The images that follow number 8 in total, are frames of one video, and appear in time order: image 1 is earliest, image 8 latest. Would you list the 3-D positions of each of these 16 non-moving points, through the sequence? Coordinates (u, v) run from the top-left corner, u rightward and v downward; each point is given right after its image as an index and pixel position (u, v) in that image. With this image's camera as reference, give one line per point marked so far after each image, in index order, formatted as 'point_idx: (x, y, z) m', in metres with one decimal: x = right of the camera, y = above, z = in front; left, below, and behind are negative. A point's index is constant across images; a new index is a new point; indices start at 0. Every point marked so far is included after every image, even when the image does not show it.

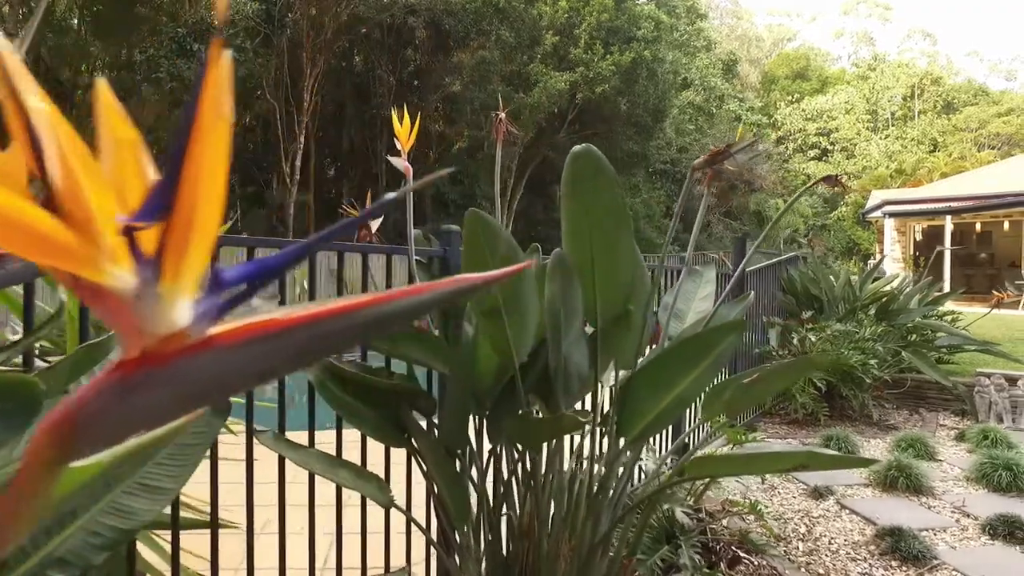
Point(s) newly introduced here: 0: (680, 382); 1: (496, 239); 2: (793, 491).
0: (+0.4, -0.3, +1.8) m
1: (0.0, +0.1, +1.5) m
2: (+1.6, -1.2, +3.9) m
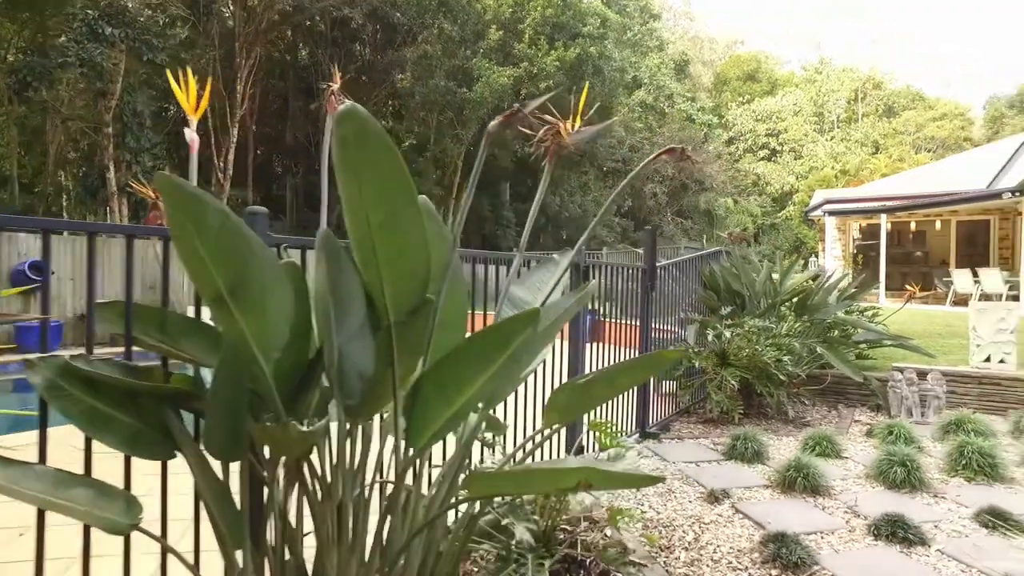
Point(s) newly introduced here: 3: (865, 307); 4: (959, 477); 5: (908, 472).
0: (-0.1, -0.2, +1.6) m
1: (-0.6, +0.1, +1.2) m
2: (+1.0, -1.1, +3.7) m
3: (+3.5, -0.2, +6.8) m
4: (+2.7, -1.1, +4.0) m
5: (+2.3, -1.0, +3.8) m
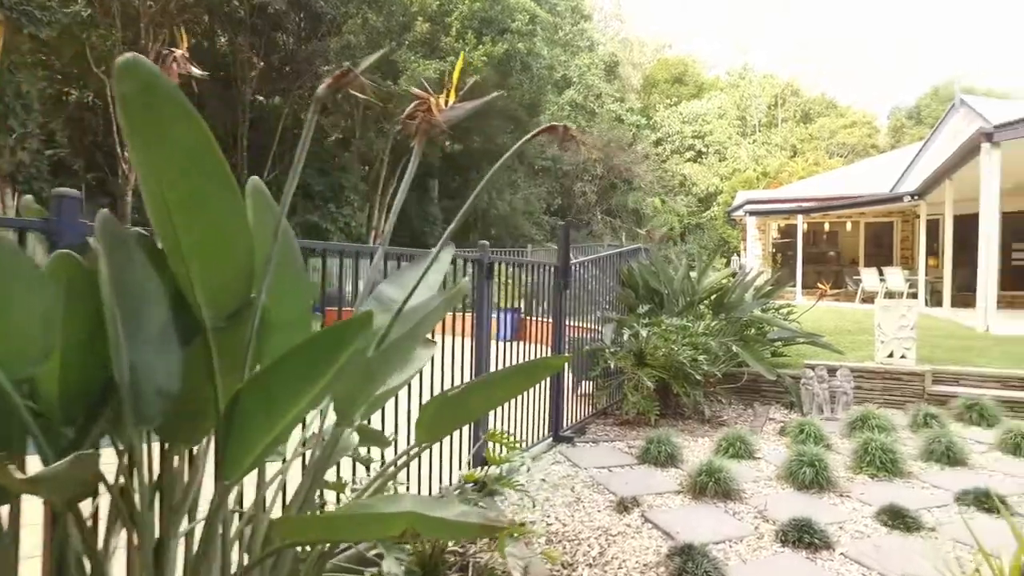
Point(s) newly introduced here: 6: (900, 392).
0: (-0.4, -0.2, +1.3) m
1: (-0.8, +0.1, +0.9) m
2: (+0.5, -1.1, +3.5) m
3: (+2.7, -0.2, +6.8) m
4: (+2.1, -1.1, +4.0) m
5: (+1.7, -1.0, +3.8) m
6: (+3.4, -0.9, +5.9) m
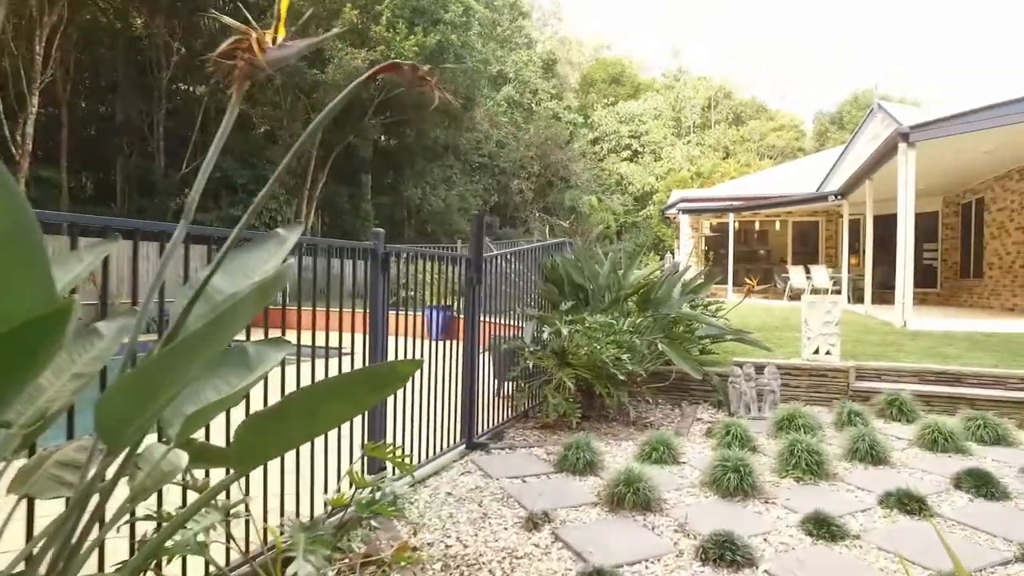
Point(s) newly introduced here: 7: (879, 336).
0: (-0.7, -0.2, +0.9) m
1: (-1.1, +0.2, +0.5) m
2: (0.0, -1.1, +3.2) m
3: (+1.9, -0.1, +6.6) m
4: (+1.6, -1.1, +3.8) m
5: (+1.2, -1.0, +3.5) m
6: (+2.7, -0.9, +5.8) m
7: (+4.2, -0.6, +7.8) m
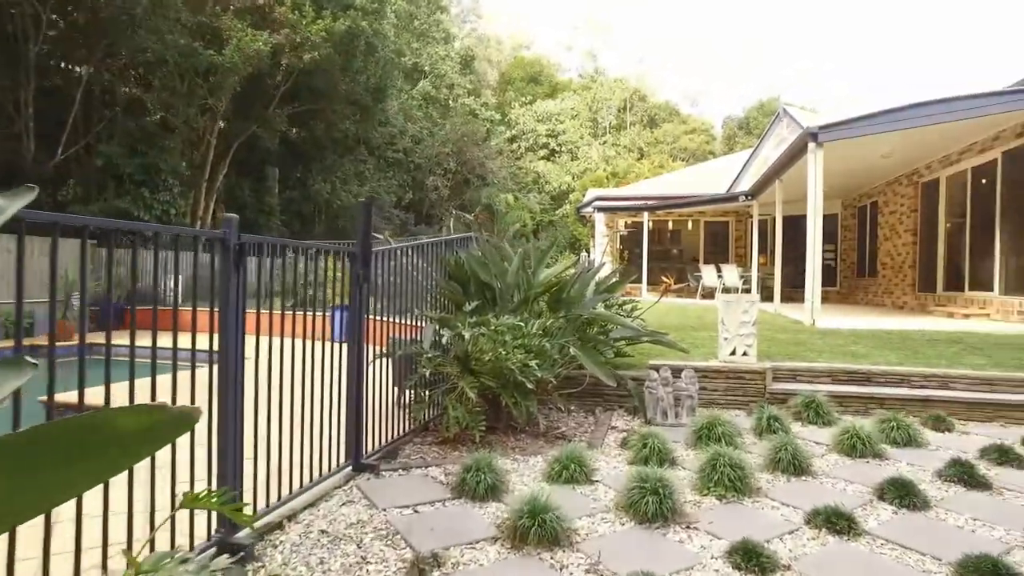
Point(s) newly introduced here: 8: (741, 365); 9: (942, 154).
0: (-0.9, -0.2, +0.3) m
1: (-1.2, +0.2, -0.2) m
2: (-0.5, -1.1, +2.7) m
3: (+1.0, -0.1, +6.3) m
4: (+1.0, -1.1, +3.4) m
5: (+0.7, -1.0, +3.1) m
6: (+1.9, -0.9, +5.6) m
7: (+3.2, -0.5, +7.7) m
8: (+1.9, -0.6, +5.6) m
9: (+7.2, +2.3, +11.4) m
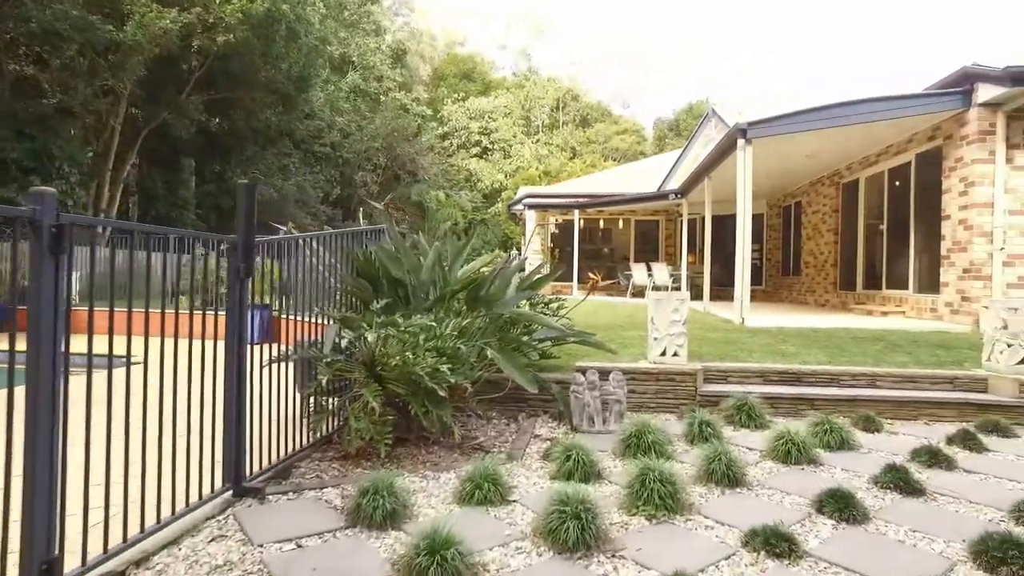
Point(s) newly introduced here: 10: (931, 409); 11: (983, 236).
0: (-1.0, -0.2, -0.3) m
1: (-1.3, +0.2, -0.7) m
2: (-0.8, -1.1, +2.2) m
3: (+0.3, -0.1, +5.9) m
4: (+0.6, -1.0, +3.1) m
5: (+0.3, -1.0, +2.8) m
6: (+1.3, -0.8, +5.3) m
7: (+2.3, -0.5, +7.5) m
8: (+1.3, -0.6, +5.3) m
9: (+6.0, +2.3, +11.6) m
10: (+3.2, -0.9, +5.2) m
11: (+5.7, +0.6, +8.2) m
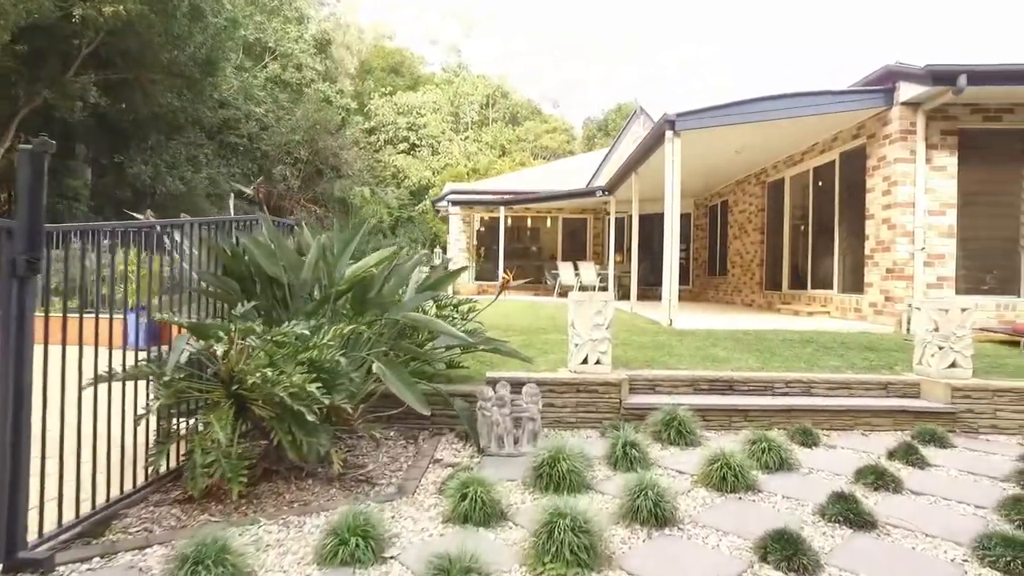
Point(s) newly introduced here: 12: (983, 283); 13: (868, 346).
0: (-1.1, -0.2, -1.0) m
1: (-1.3, +0.2, -1.5) m
2: (-1.2, -1.1, +1.4) m
3: (-0.4, -0.1, +5.3) m
4: (+0.1, -1.0, +2.5) m
5: (-0.1, -1.0, +2.1) m
6: (+0.6, -0.8, +4.7) m
7: (+1.4, -0.5, +7.1) m
8: (+0.6, -0.6, +4.7) m
9: (+4.7, +2.3, +11.4) m
10: (+2.5, -0.9, +4.8) m
11: (+4.7, +0.6, +8.0) m
12: (+5.7, +0.1, +8.2) m
13: (+3.5, -0.6, +6.7) m
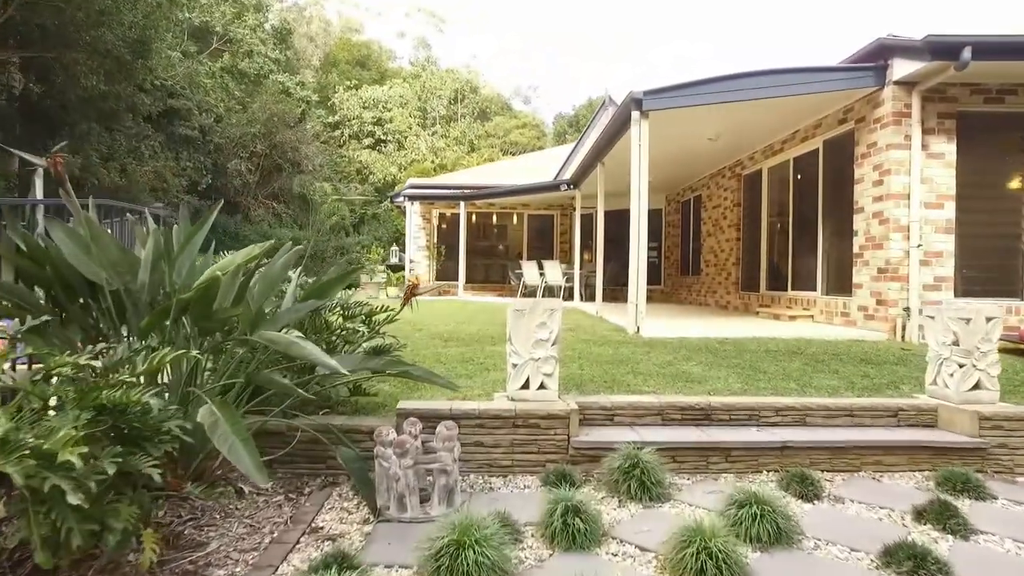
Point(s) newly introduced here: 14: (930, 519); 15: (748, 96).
0: (-1.3, -0.2, -2.1) m
1: (-1.5, +0.1, -2.7) m
2: (-1.5, -1.1, +0.3) m
3: (-0.9, -0.1, +4.2) m
4: (-0.2, -1.1, +1.4) m
5: (-0.5, -1.0, +1.0) m
6: (+0.1, -0.9, +3.7) m
7: (+0.9, -0.5, +6.1) m
8: (+0.1, -0.7, +3.7) m
9: (+4.0, +2.3, +10.6) m
10: (+2.1, -1.0, +3.9) m
11: (+4.1, +0.6, +7.1) m
12: (+5.1, 0.0, +7.3) m
13: (+3.0, -0.6, +5.7) m
14: (+1.8, -1.0, +3.0) m
15: (+2.6, +2.2, +7.6) m
